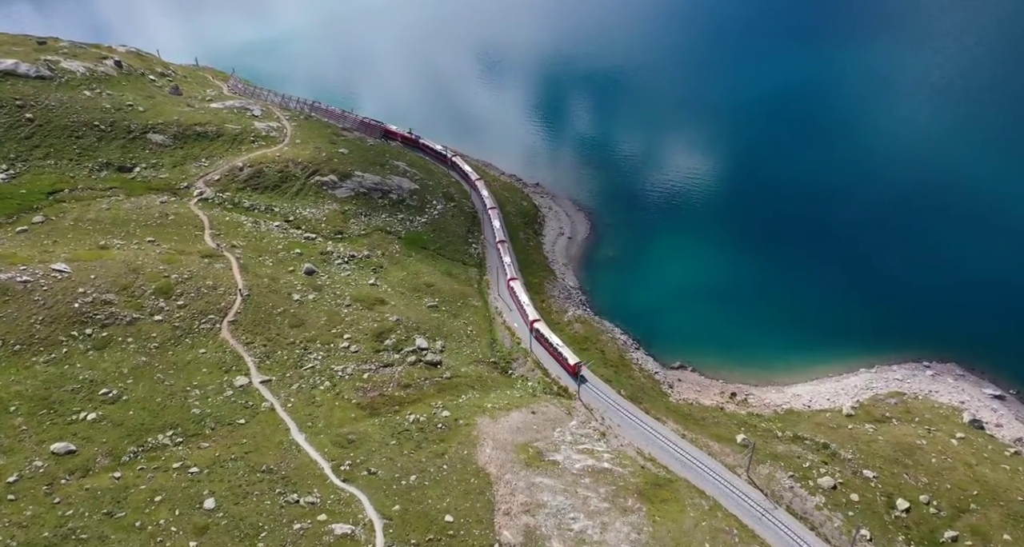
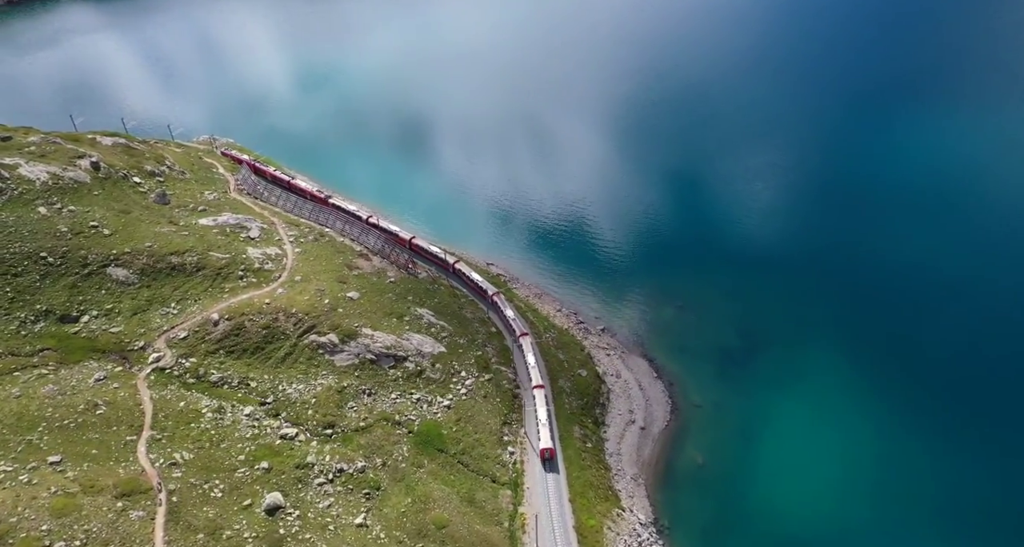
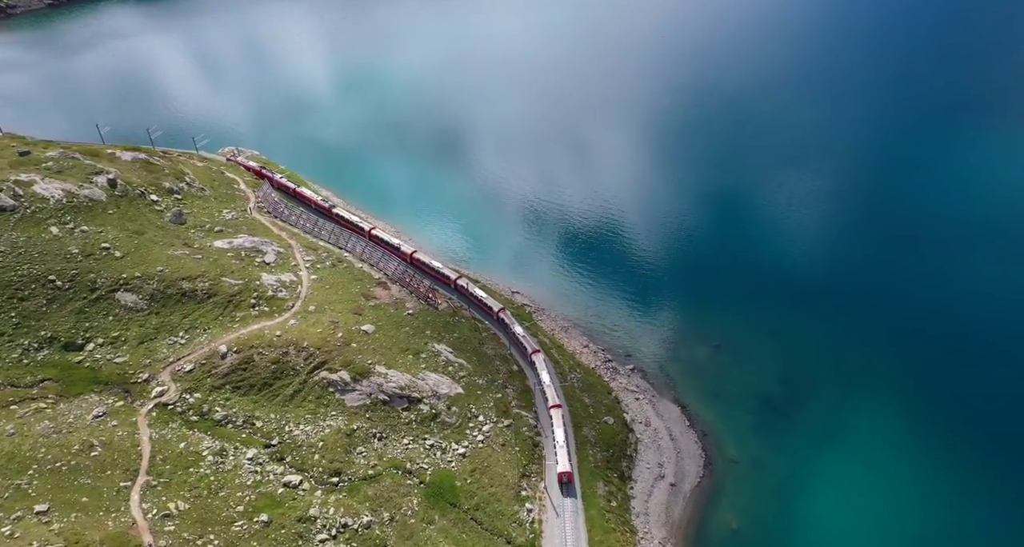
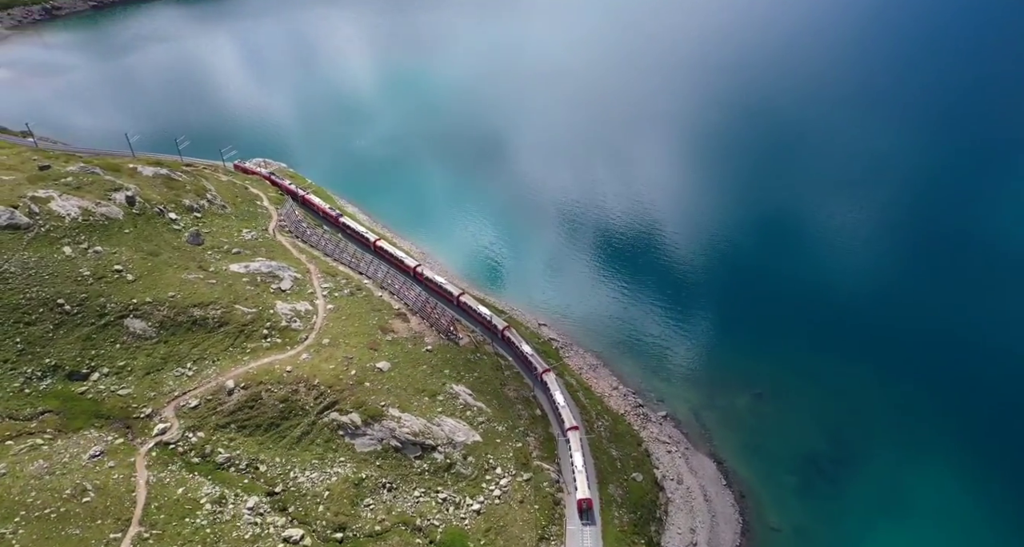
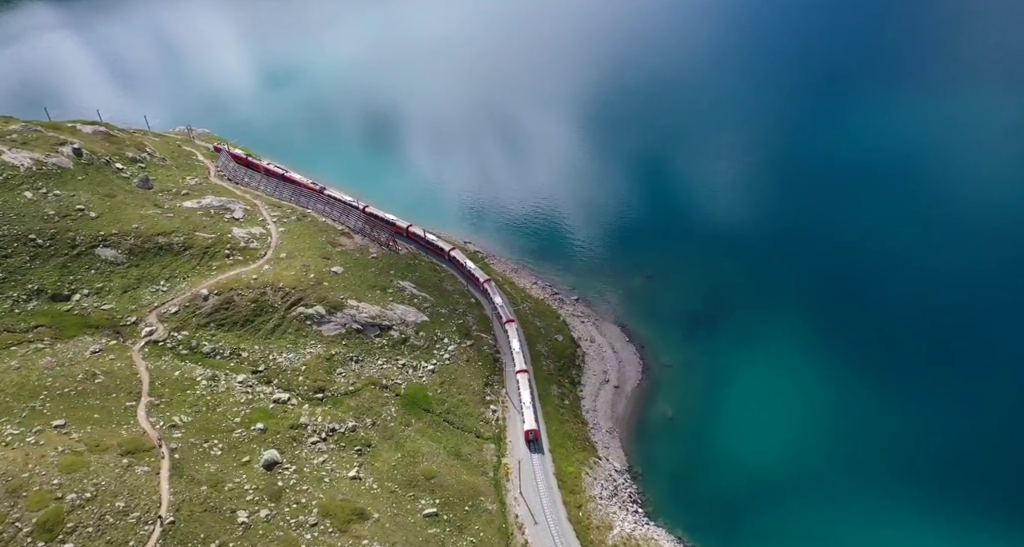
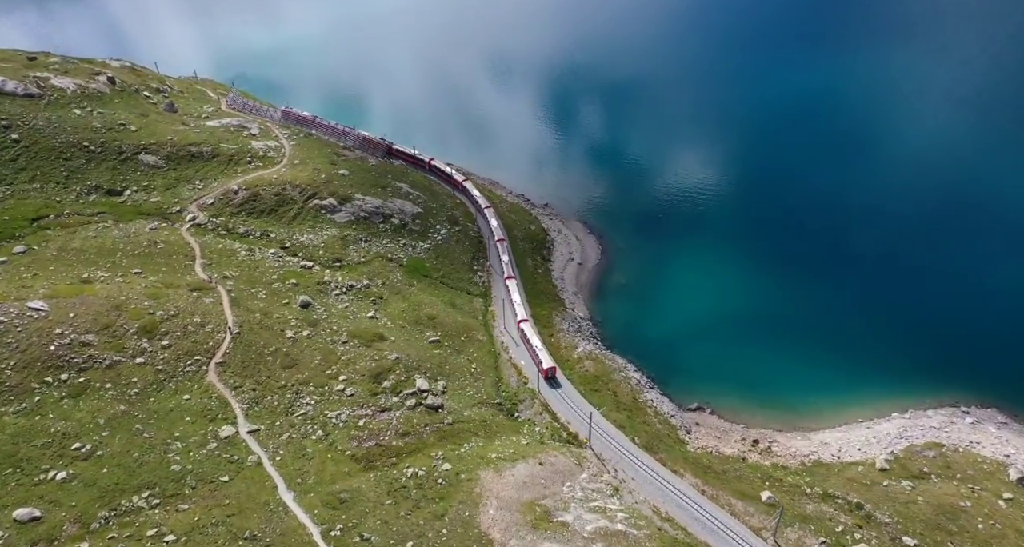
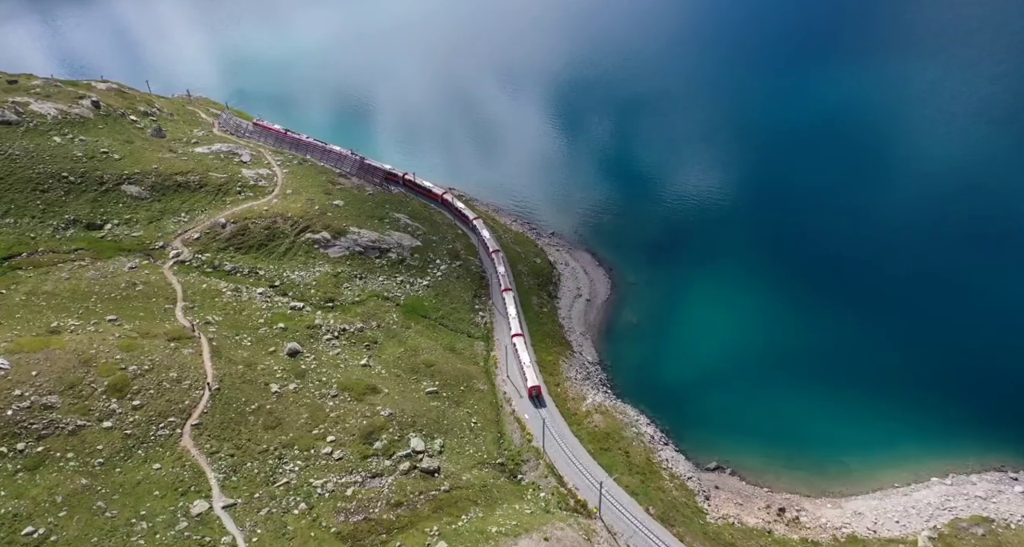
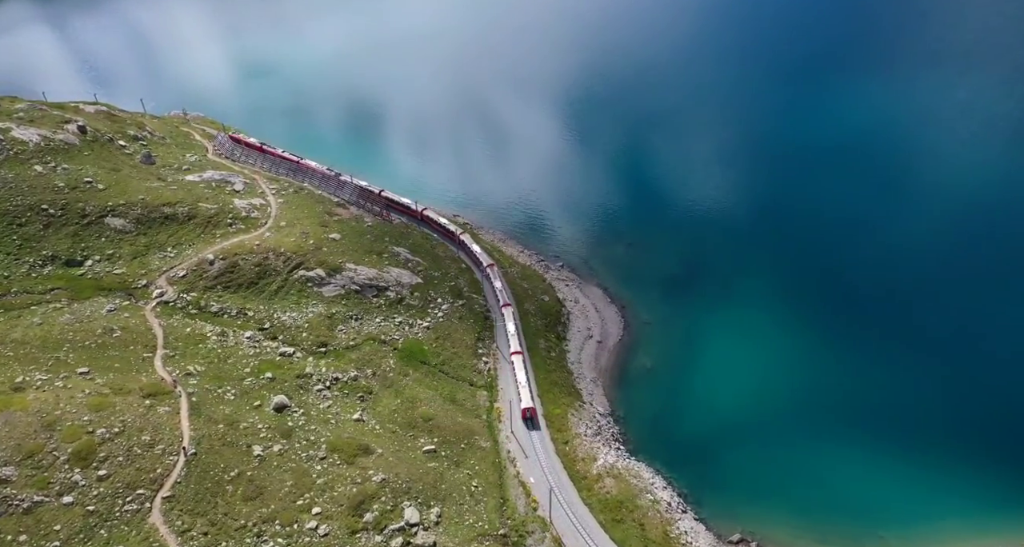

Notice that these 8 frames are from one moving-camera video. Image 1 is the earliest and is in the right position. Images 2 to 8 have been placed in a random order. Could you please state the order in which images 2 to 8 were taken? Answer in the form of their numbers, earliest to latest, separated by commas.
6, 7, 8, 5, 2, 3, 4
